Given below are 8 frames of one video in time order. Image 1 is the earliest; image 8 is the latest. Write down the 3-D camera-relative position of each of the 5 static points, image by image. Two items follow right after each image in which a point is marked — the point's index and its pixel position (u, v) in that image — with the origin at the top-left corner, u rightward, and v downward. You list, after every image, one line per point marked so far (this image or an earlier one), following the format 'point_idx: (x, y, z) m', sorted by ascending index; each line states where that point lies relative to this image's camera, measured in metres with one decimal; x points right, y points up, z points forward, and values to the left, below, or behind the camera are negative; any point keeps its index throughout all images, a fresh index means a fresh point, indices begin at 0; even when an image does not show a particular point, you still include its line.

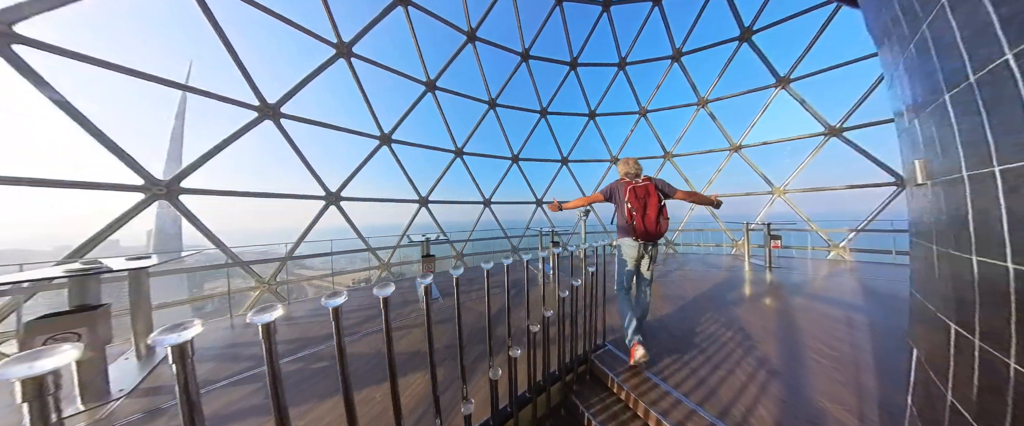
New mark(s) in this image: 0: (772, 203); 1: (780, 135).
0: (+16.7, +0.6, +14.2) m
1: (+16.4, +4.8, +13.6) m
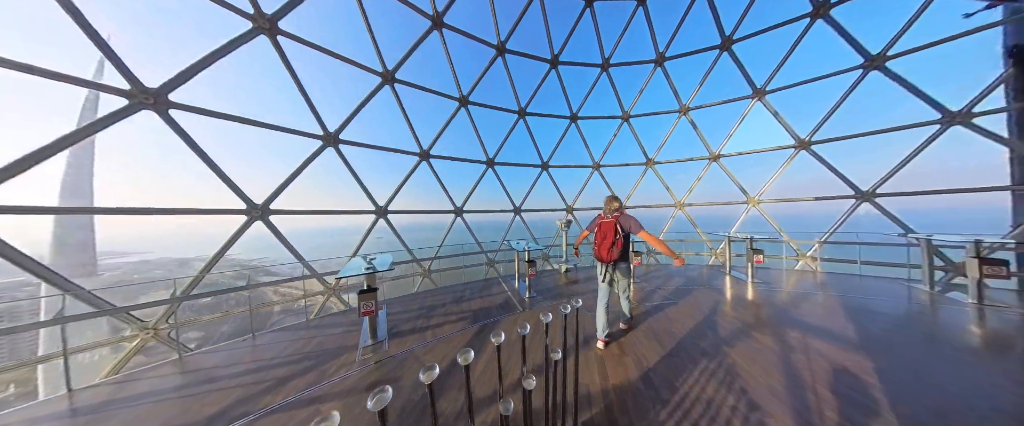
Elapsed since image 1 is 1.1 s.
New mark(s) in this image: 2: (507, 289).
0: (+15.3, 0.0, +14.3) m
1: (+15.0, +4.2, +13.6) m
2: (-0.3, -2.7, +7.8) m
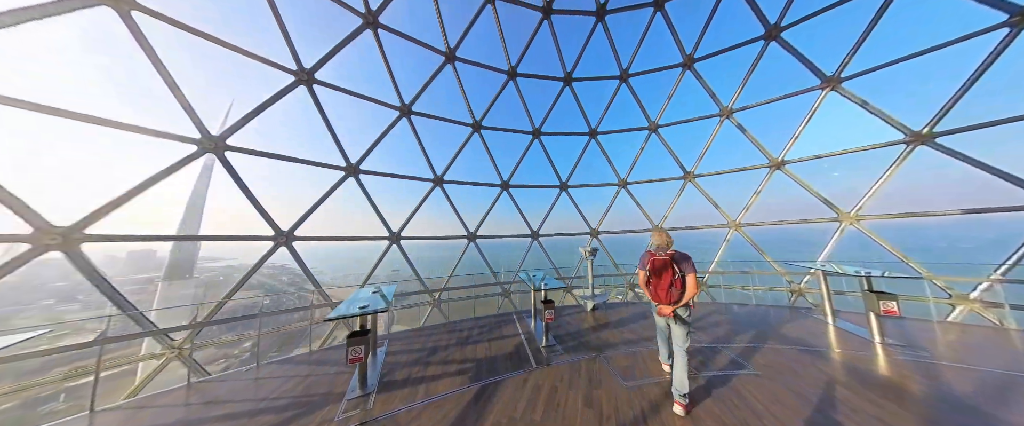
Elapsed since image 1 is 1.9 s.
0: (+16.7, -1.2, +10.5) m
1: (+16.3, +3.0, +10.3) m
2: (+0.2, -3.6, +6.7) m
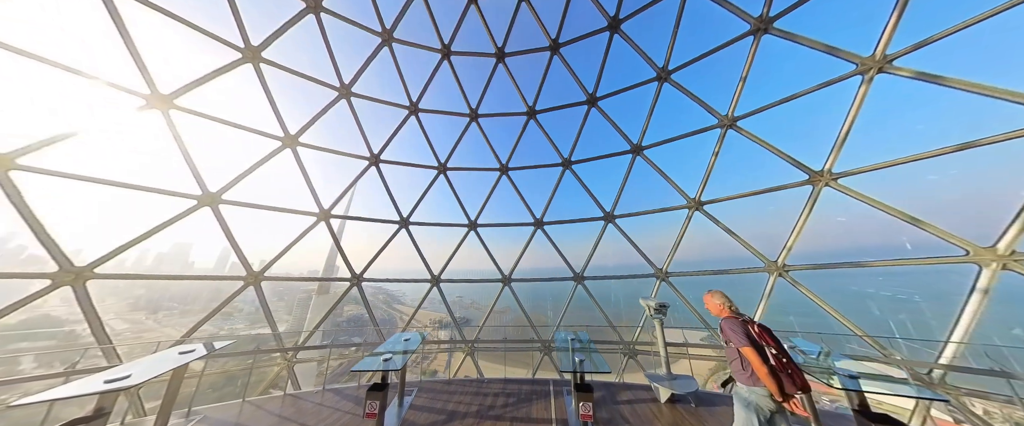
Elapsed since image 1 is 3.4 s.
0: (+17.5, -1.2, +2.2) m
1: (+16.8, +3.0, +2.7) m
2: (+1.0, -4.7, +5.1) m
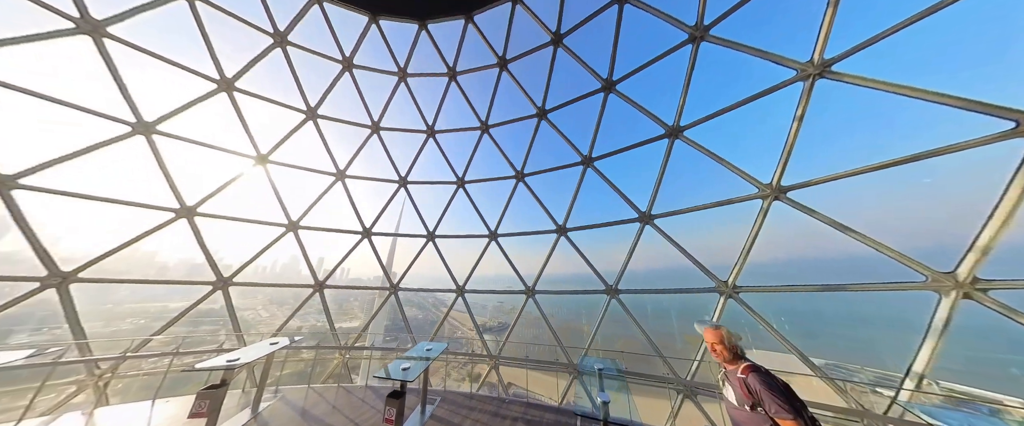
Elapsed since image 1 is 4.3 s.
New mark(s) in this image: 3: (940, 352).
0: (+15.9, +0.1, -2.9) m
1: (+15.2, +4.2, -2.0) m
2: (+1.1, -4.7, +4.3) m
3: (+7.8, -2.5, +4.0) m
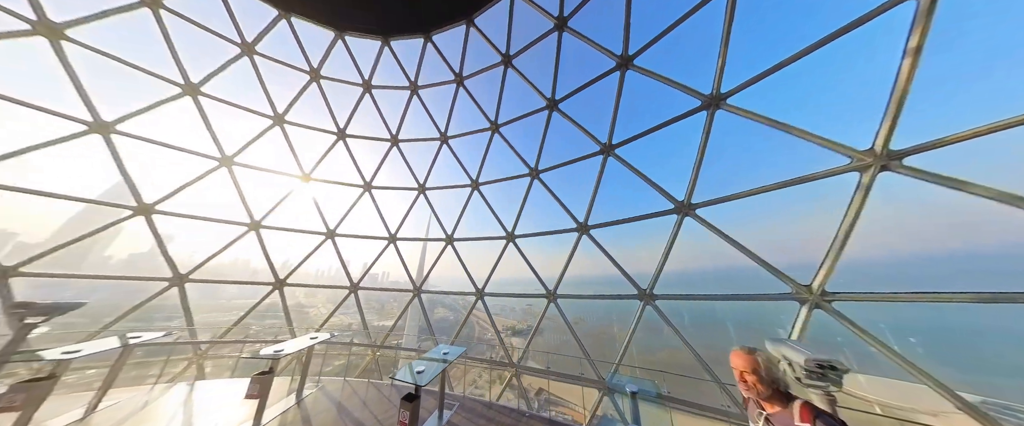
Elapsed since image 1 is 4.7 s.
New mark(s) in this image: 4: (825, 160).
0: (+14.1, +1.2, -6.1) m
1: (+13.3, +5.2, -5.0) m
2: (+1.3, -4.6, +3.6) m
3: (+7.6, -2.0, +2.1) m
4: (+6.0, +1.1, +4.3) m
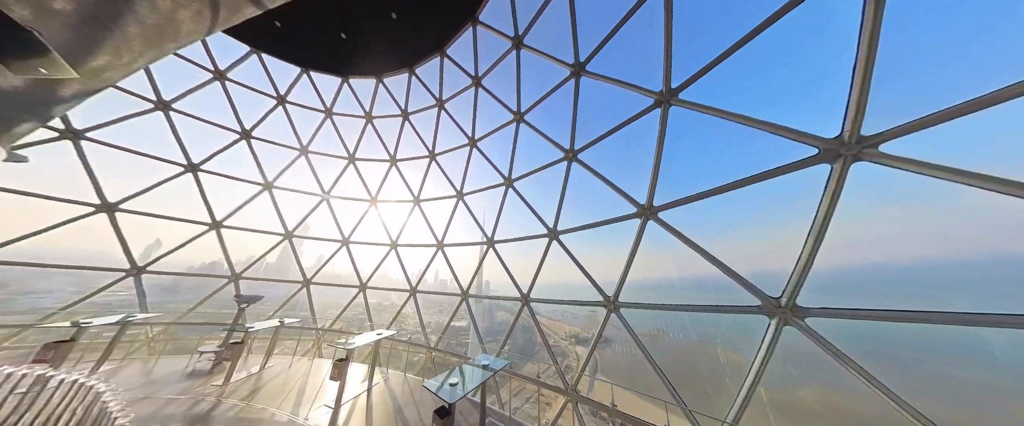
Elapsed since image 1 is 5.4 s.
0: (+8.7, +3.4, -11.4) m
1: (+8.1, +7.2, -9.9) m
2: (+1.3, -4.1, +2.0) m
3: (+6.3, -0.8, -1.6) m
4: (+5.4, +2.0, +1.2) m
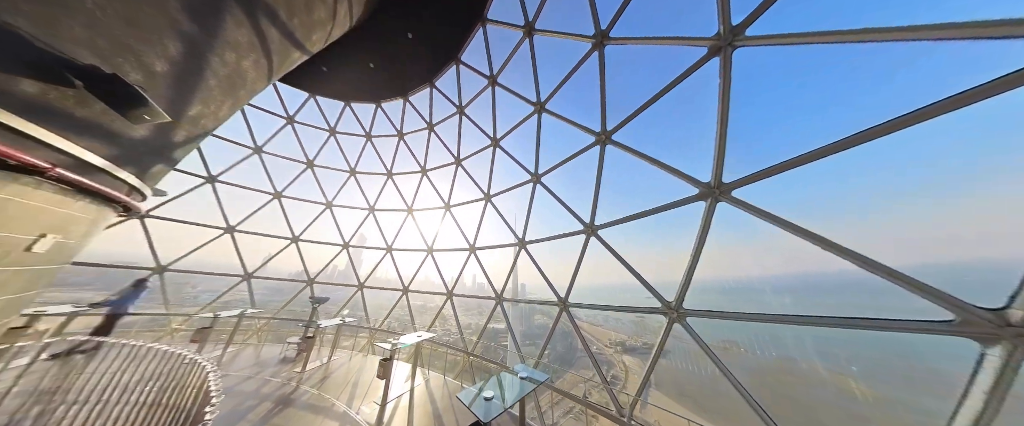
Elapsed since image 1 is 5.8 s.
0: (+5.3, +4.1, -13.5) m
1: (+4.7, +7.9, -11.7) m
2: (+1.4, -3.9, +1.2) m
3: (+5.2, -0.2, -3.4) m
4: (+4.8, +2.5, -0.4) m
